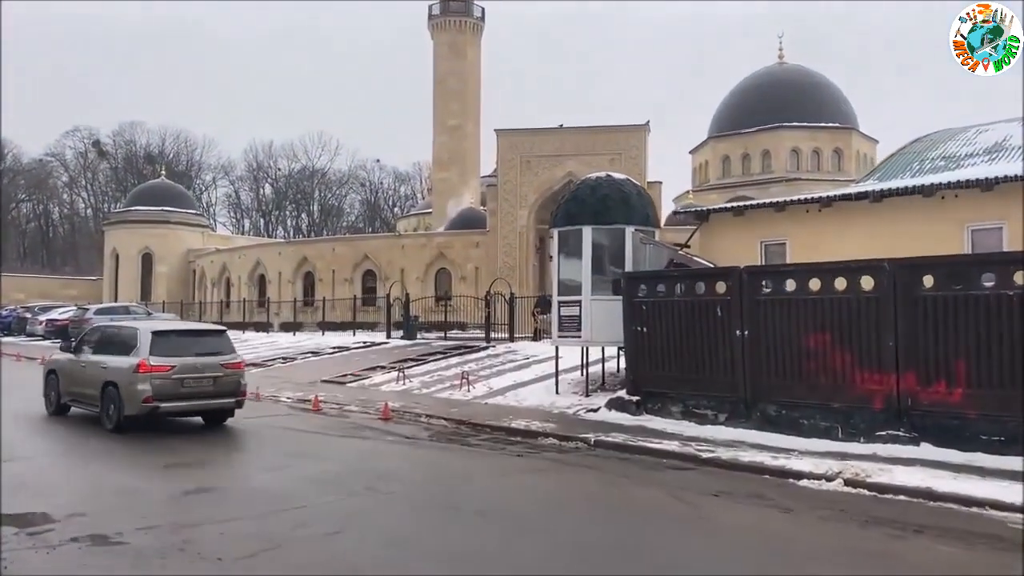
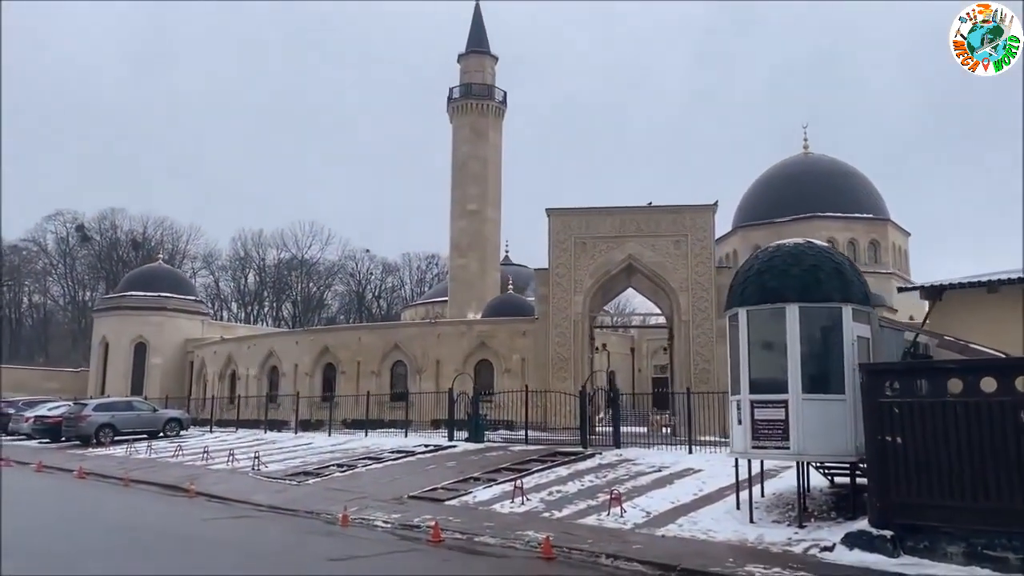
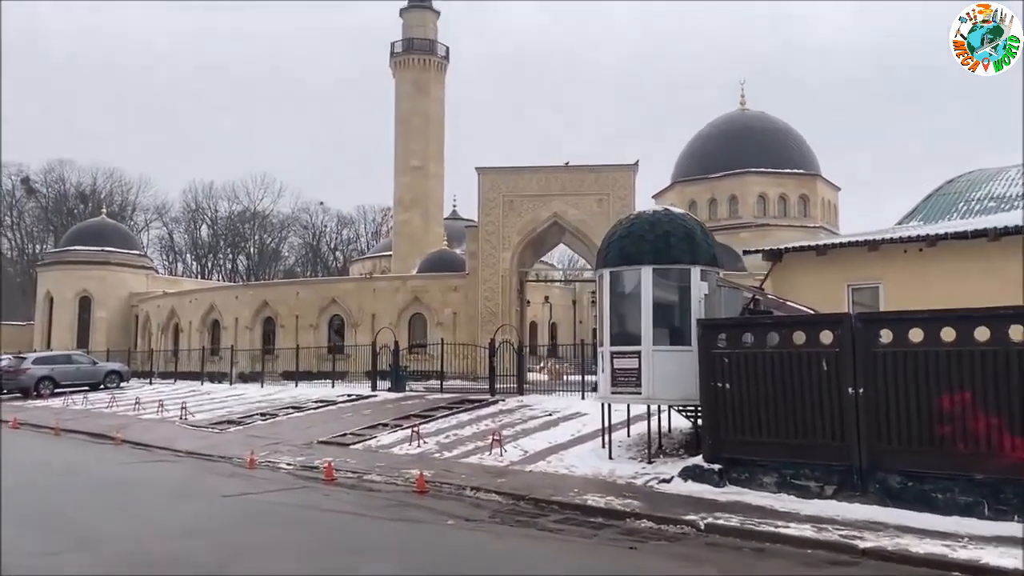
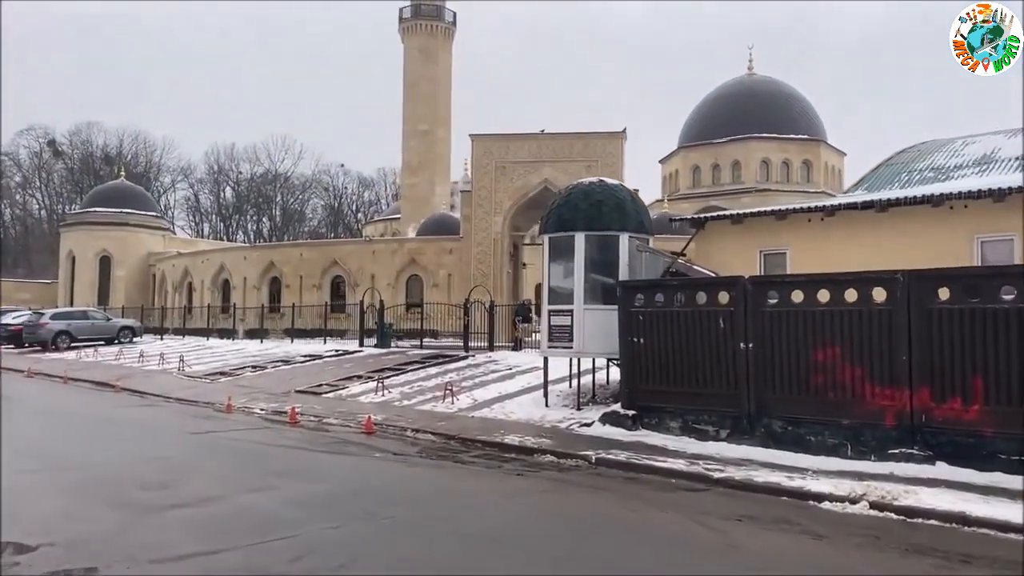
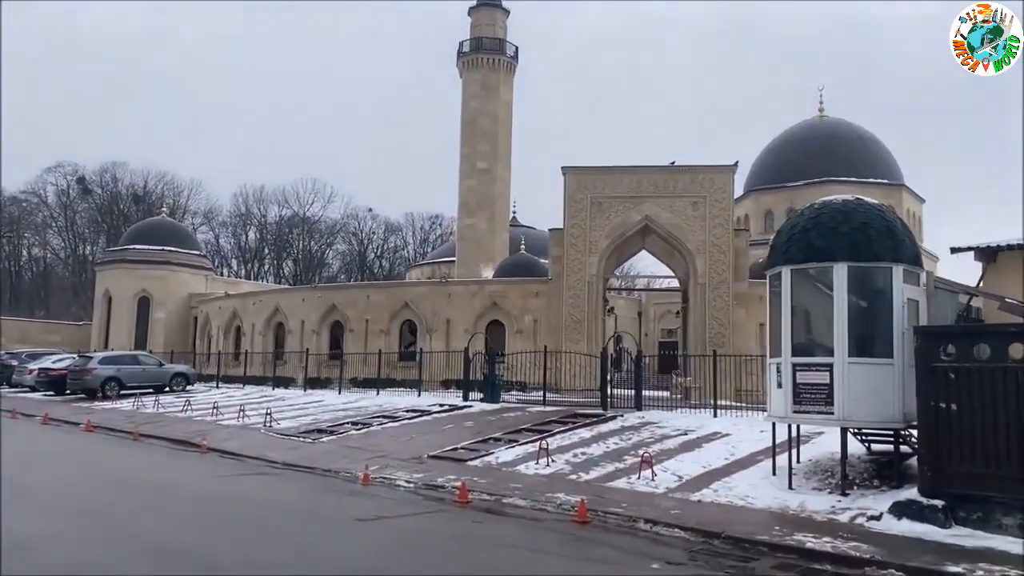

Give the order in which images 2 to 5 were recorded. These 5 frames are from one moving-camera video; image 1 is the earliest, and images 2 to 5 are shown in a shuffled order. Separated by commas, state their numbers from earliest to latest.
4, 3, 2, 5
